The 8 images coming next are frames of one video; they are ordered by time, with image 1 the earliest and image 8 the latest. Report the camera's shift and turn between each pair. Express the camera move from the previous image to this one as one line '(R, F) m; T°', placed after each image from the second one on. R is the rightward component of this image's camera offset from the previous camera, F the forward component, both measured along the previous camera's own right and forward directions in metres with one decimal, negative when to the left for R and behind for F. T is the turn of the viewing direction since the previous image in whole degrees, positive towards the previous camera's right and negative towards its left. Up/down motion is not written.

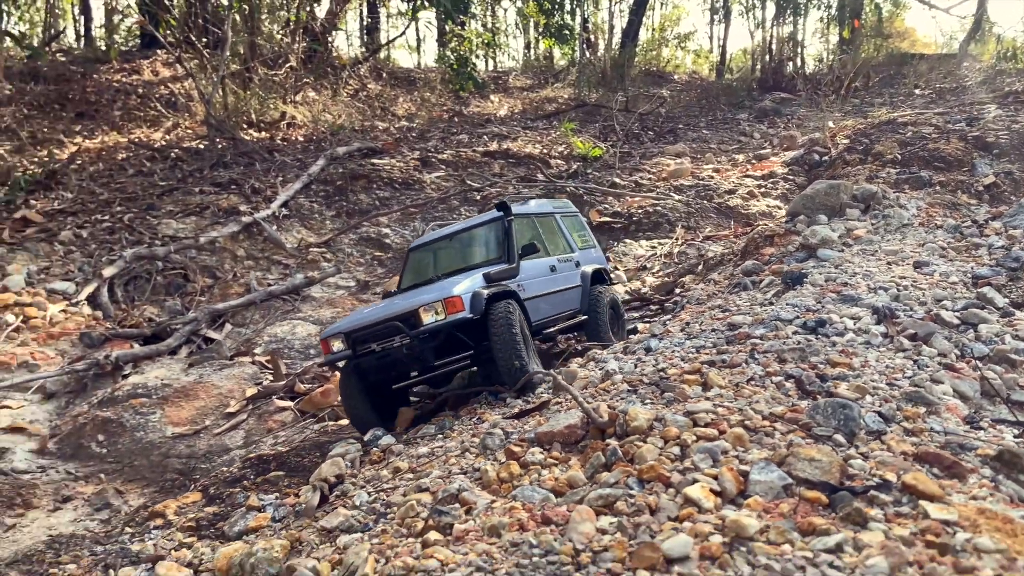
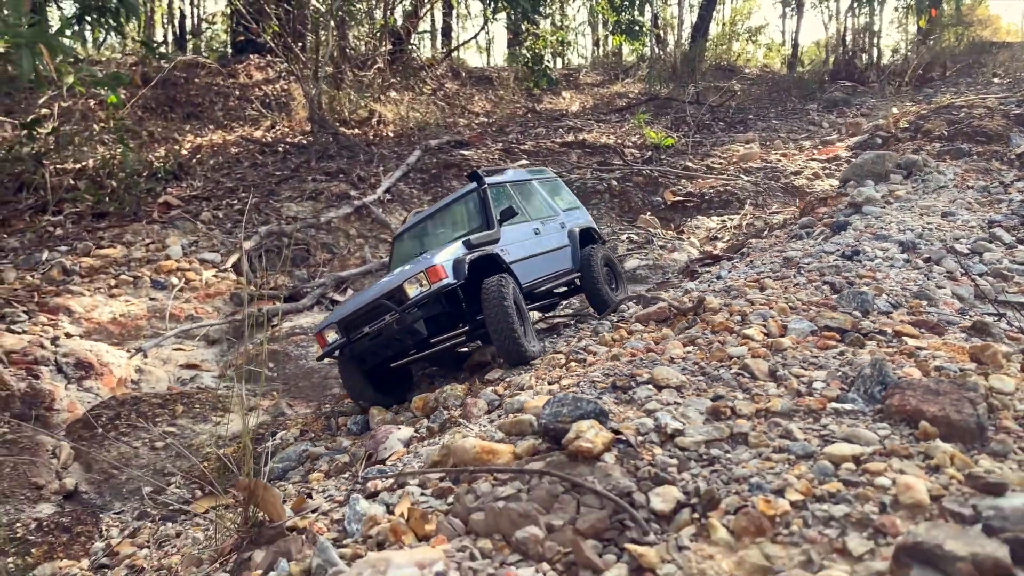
(-0.2, -1.2) m; -5°
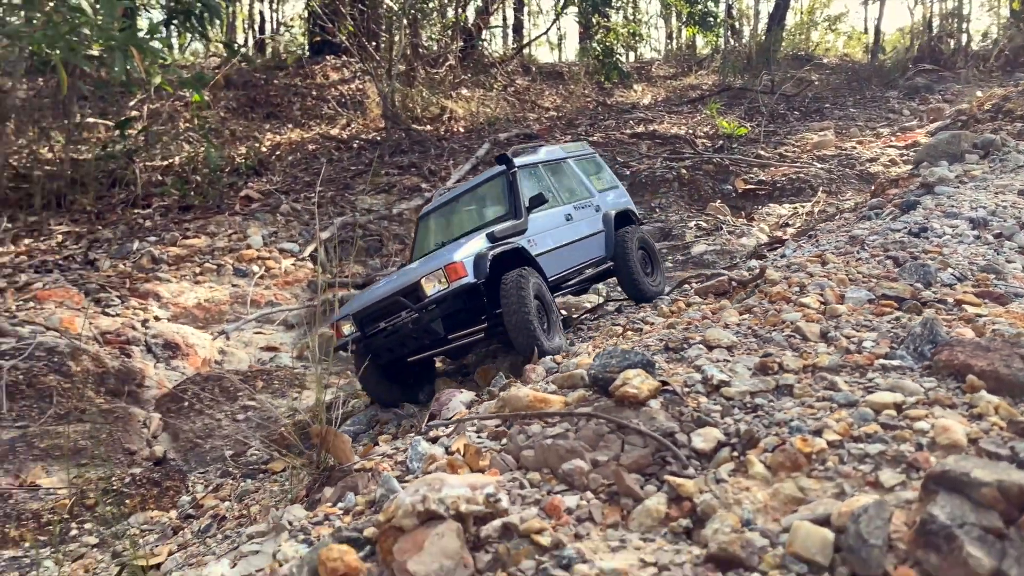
(+0.1, -0.1) m; -5°
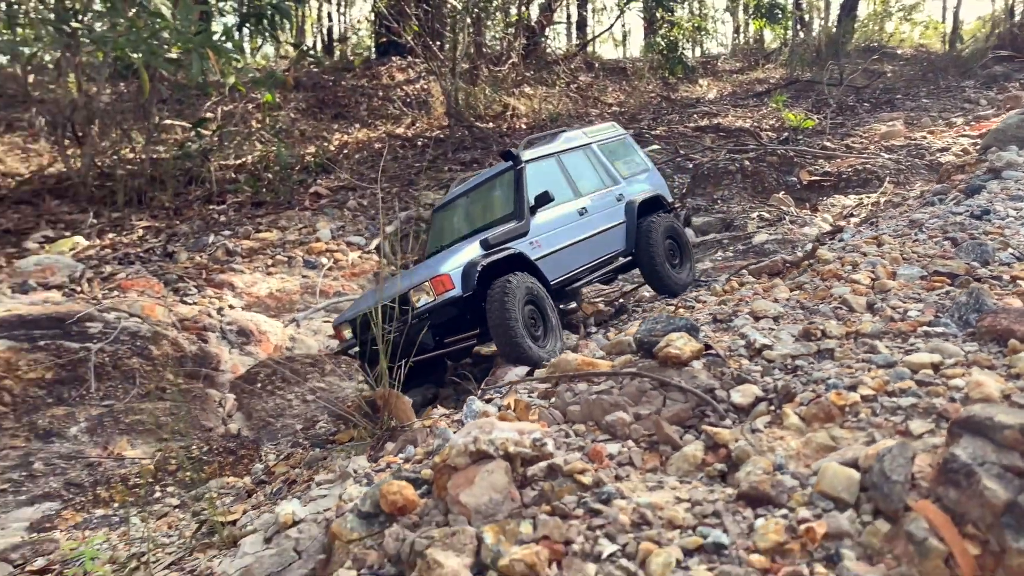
(0.0, -0.1) m; -4°
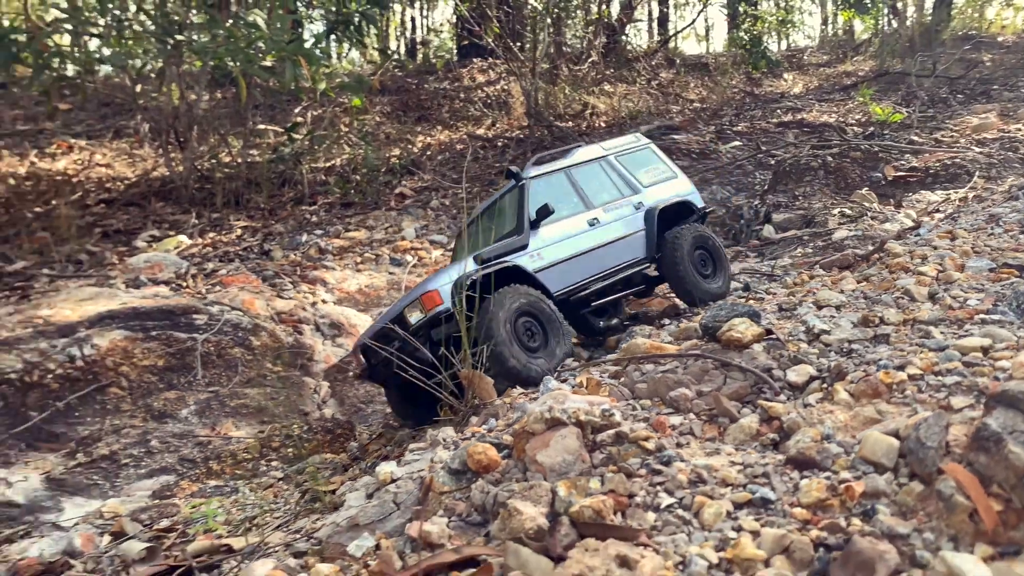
(0.0, -0.2) m; -5°
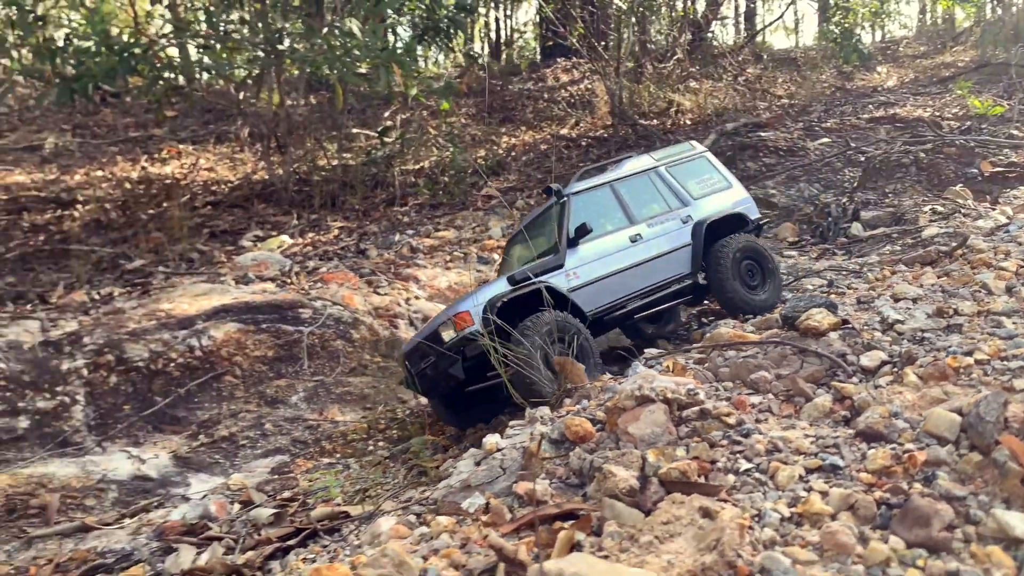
(0.0, -0.3) m; -6°
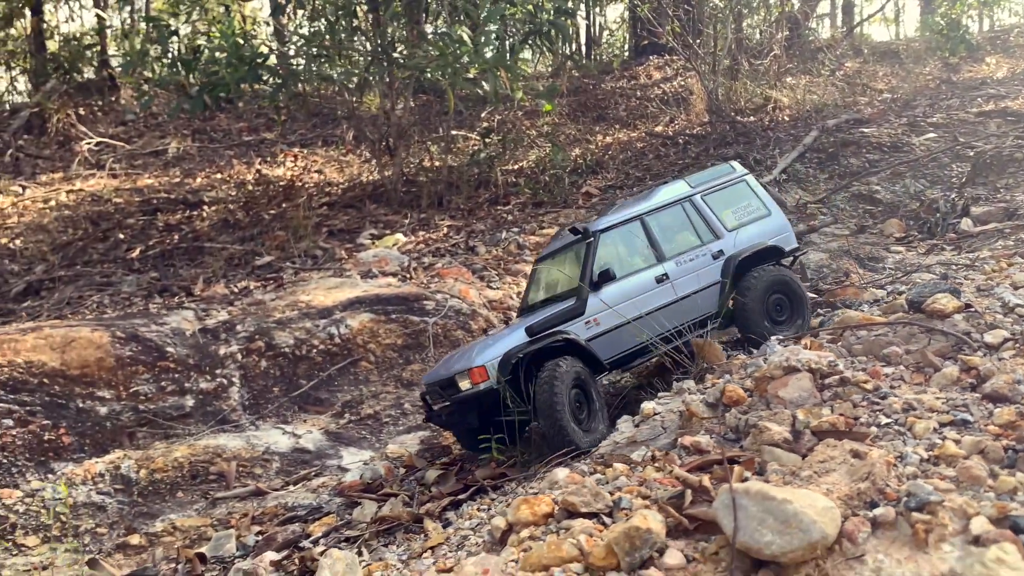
(-0.3, -0.5) m; -6°
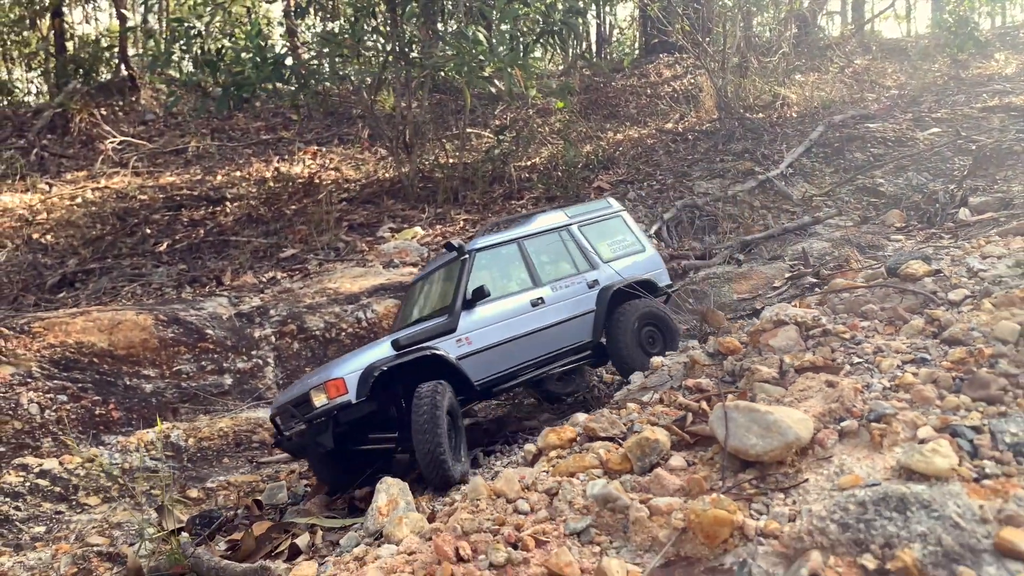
(-0.1, -0.4) m; -1°
